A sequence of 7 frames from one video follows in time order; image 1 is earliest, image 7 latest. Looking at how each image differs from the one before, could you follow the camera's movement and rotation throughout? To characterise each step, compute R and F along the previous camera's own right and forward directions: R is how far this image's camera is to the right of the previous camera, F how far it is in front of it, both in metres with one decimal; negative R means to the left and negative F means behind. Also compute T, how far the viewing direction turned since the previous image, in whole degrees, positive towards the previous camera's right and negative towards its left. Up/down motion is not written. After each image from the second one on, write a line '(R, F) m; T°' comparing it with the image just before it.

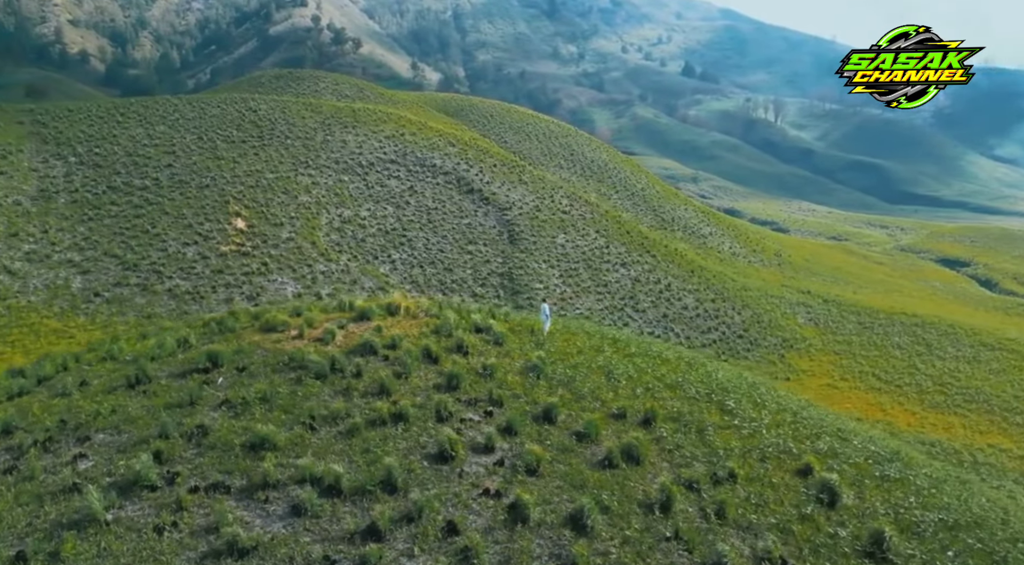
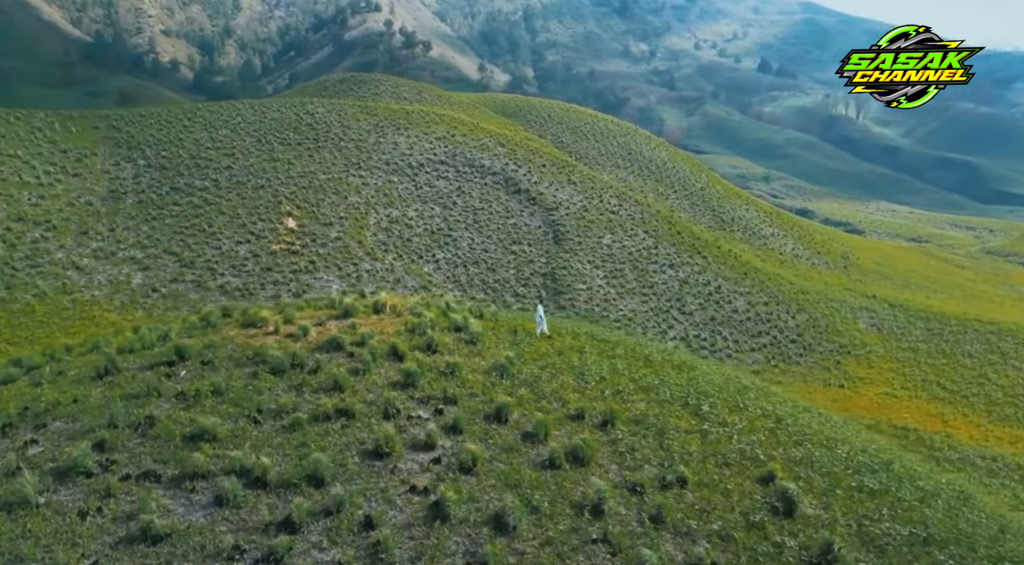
(+2.2, +0.1) m; -5°
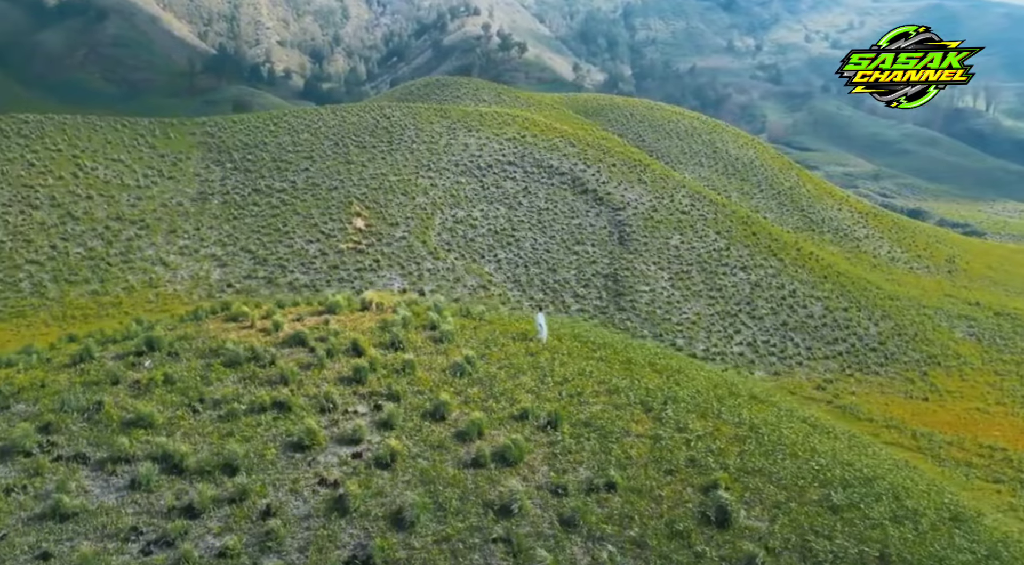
(+3.0, +0.2) m; -6°
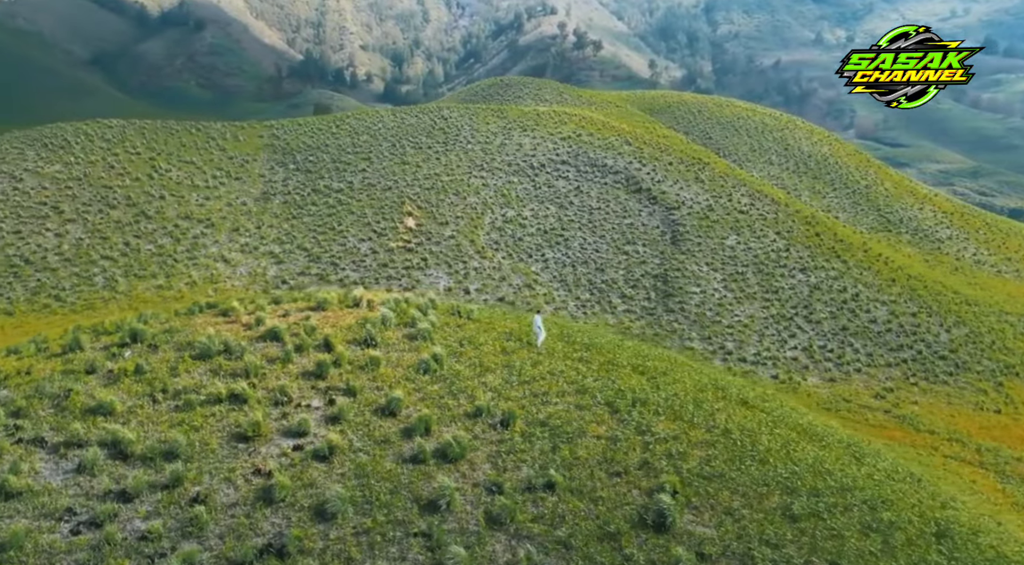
(+2.4, +0.1) m; -5°
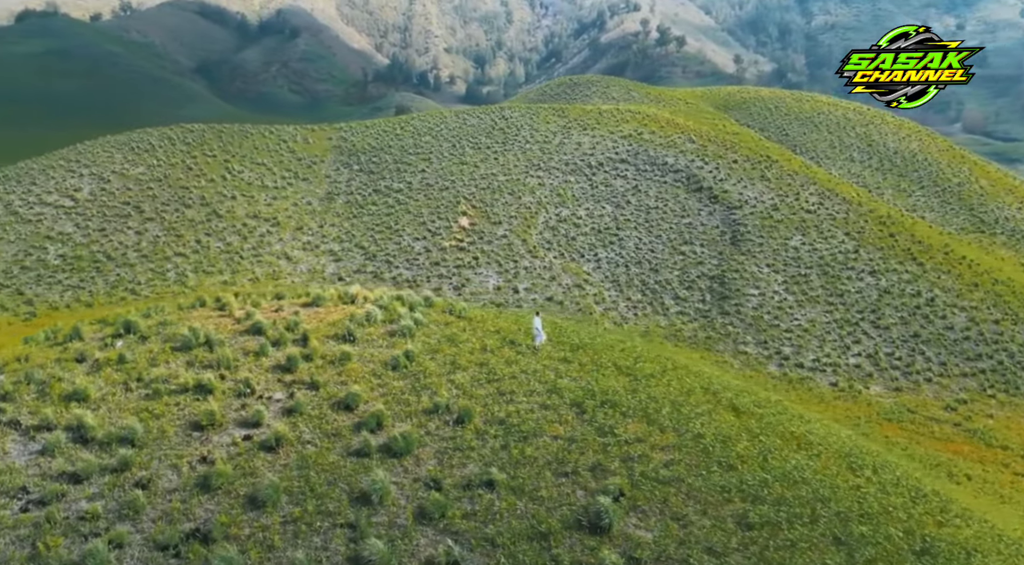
(+2.5, +0.1) m; -5°
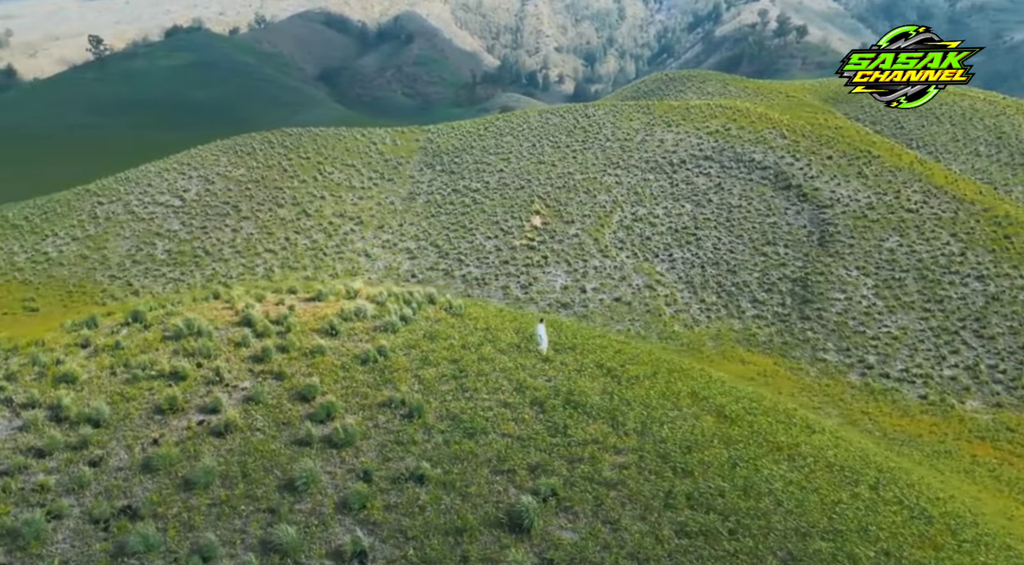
(+3.1, +0.1) m; -7°
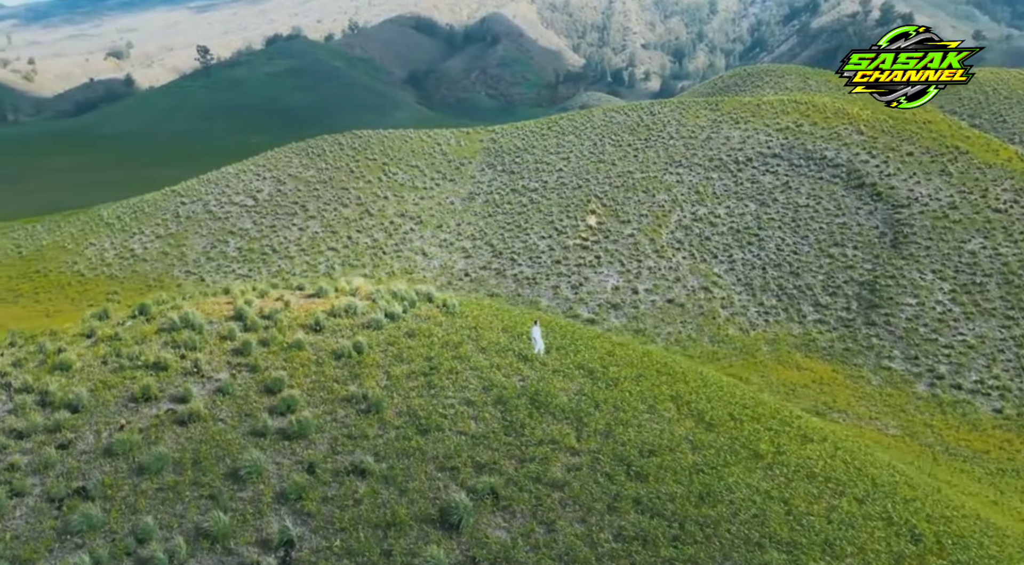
(+2.6, +0.1) m; -6°
